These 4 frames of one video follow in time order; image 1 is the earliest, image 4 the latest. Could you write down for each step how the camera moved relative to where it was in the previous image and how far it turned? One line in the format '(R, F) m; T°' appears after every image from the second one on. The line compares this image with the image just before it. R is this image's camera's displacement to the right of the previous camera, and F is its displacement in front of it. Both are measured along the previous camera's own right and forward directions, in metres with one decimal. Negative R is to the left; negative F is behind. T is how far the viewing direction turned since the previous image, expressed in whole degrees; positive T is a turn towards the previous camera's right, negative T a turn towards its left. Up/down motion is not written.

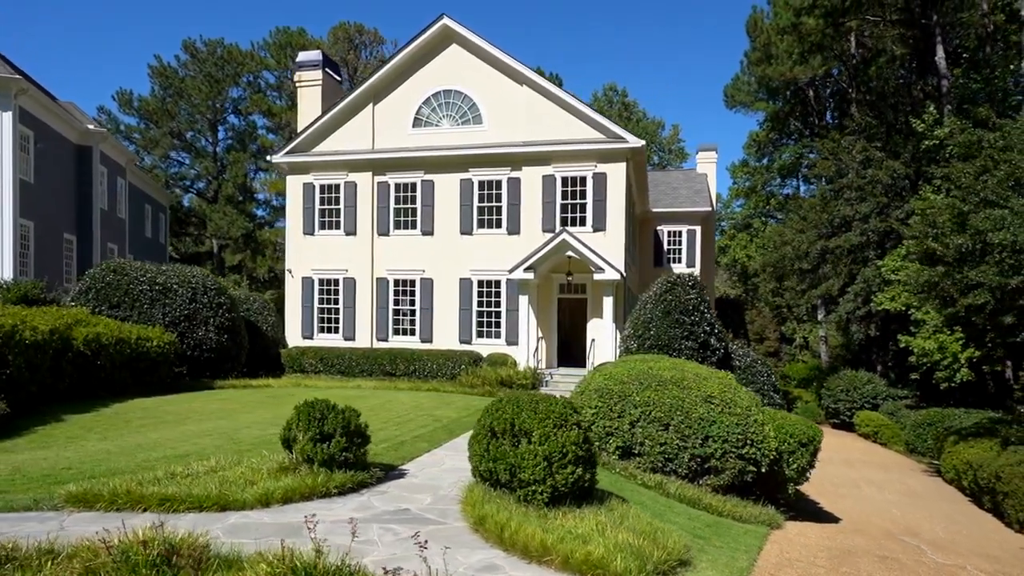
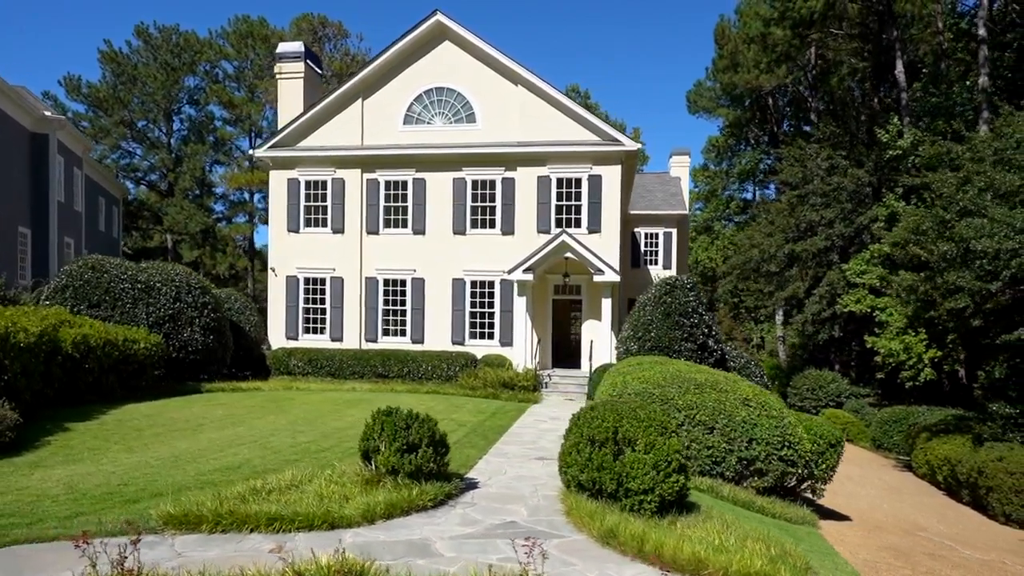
(-1.5, +0.2) m; +5°
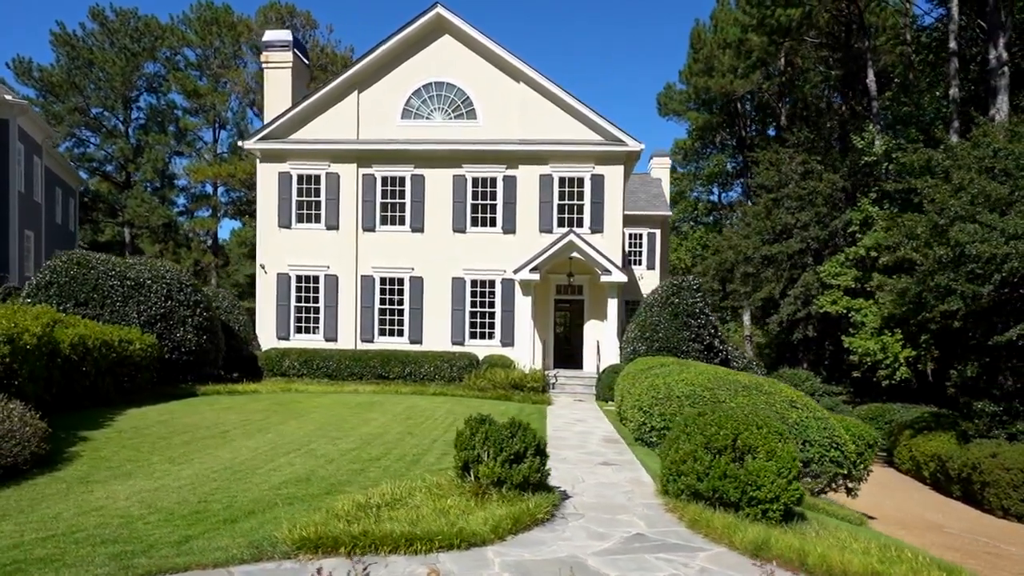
(-1.5, +0.3) m; +4°
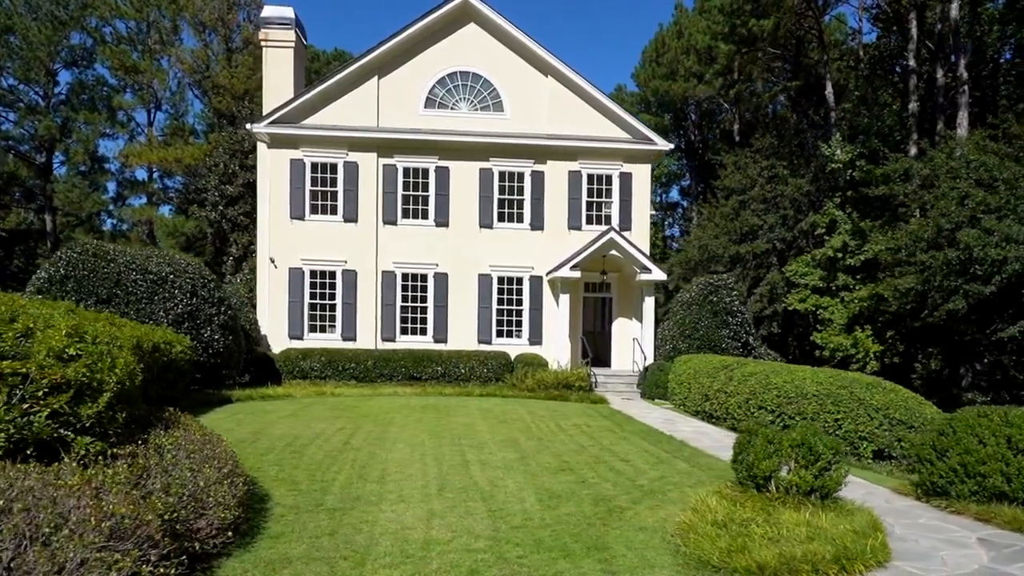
(-3.7, +0.8) m; +9°
